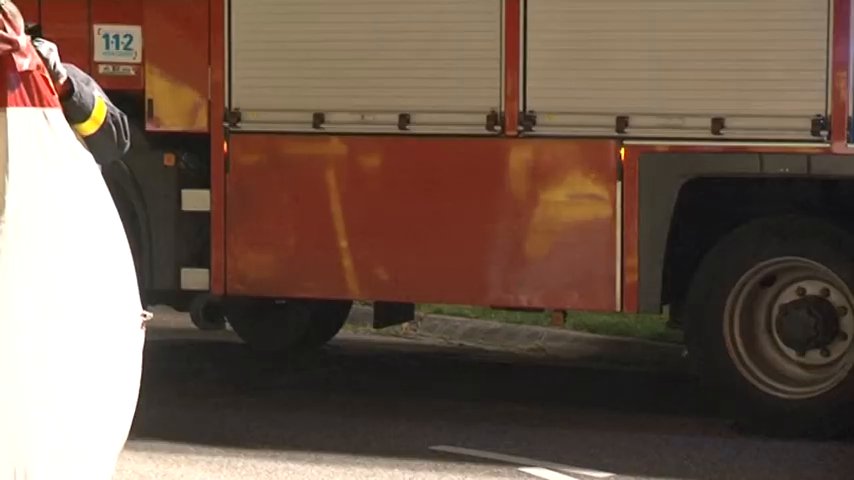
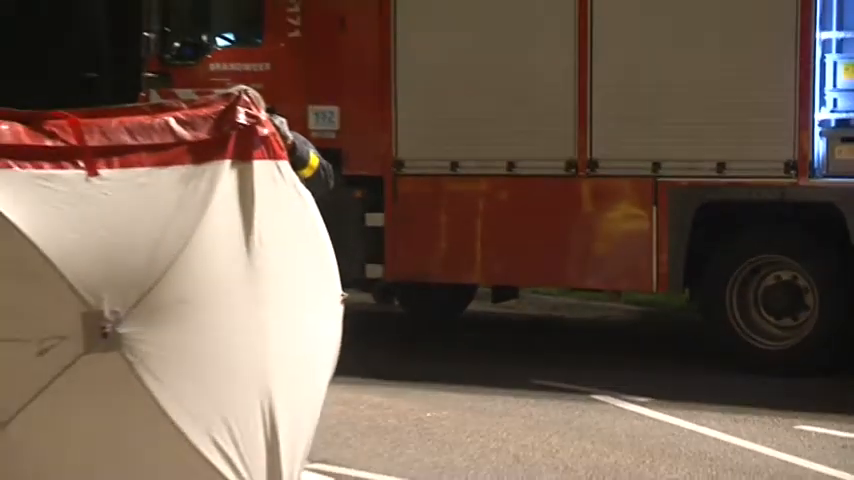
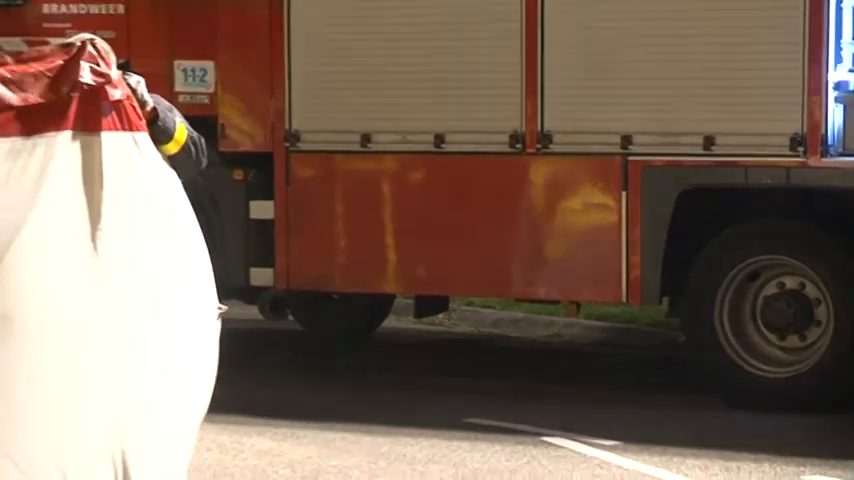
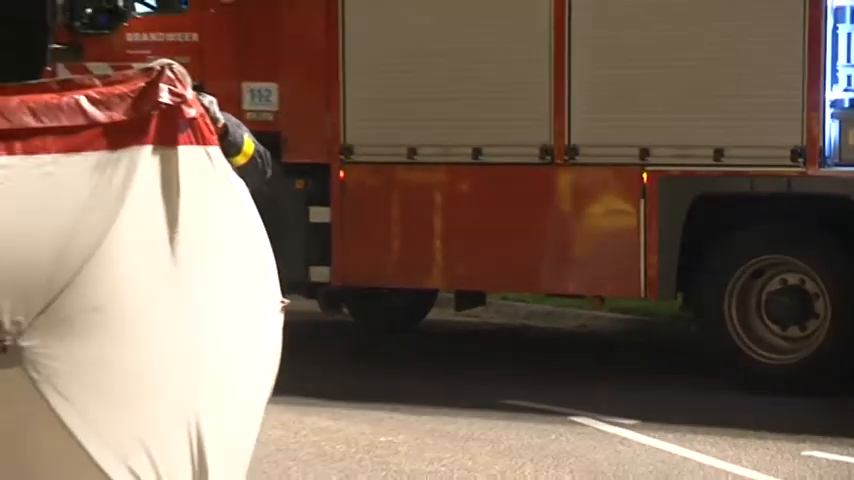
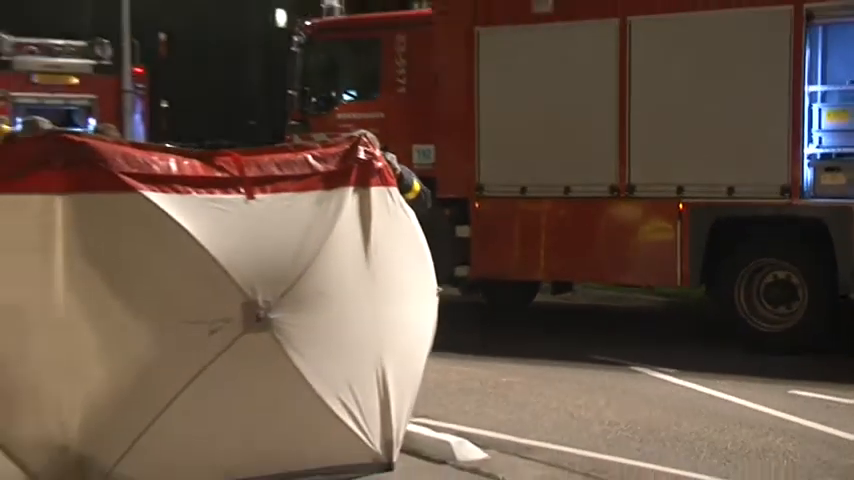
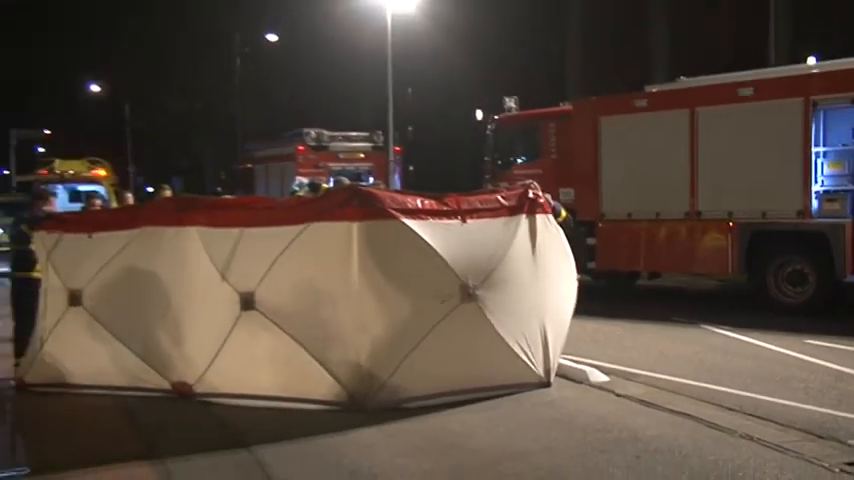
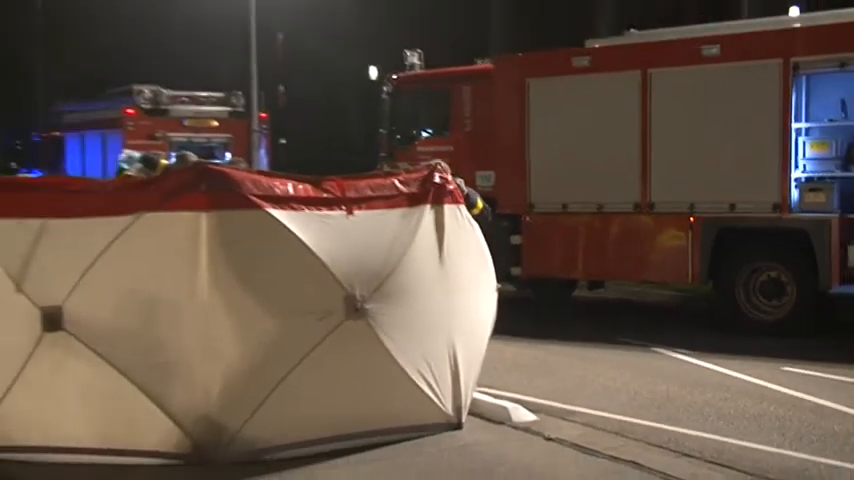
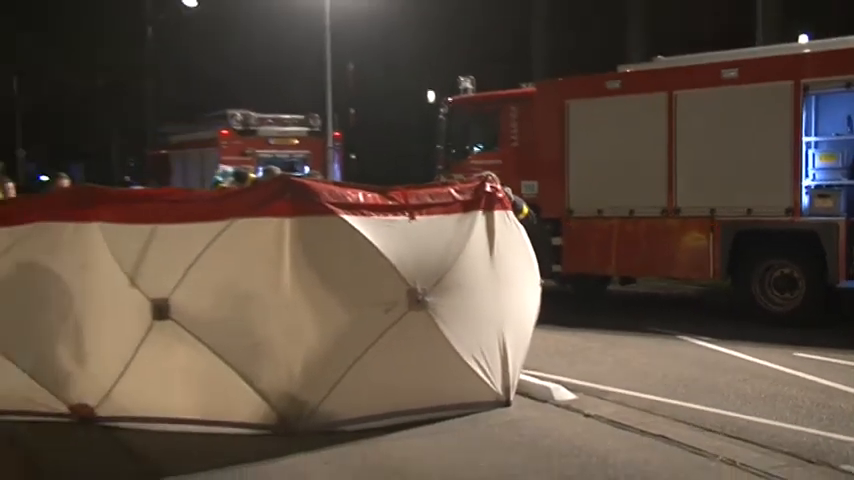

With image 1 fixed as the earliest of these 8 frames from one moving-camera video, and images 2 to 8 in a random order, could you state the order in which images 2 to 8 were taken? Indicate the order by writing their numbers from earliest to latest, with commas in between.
3, 4, 2, 5, 7, 8, 6
